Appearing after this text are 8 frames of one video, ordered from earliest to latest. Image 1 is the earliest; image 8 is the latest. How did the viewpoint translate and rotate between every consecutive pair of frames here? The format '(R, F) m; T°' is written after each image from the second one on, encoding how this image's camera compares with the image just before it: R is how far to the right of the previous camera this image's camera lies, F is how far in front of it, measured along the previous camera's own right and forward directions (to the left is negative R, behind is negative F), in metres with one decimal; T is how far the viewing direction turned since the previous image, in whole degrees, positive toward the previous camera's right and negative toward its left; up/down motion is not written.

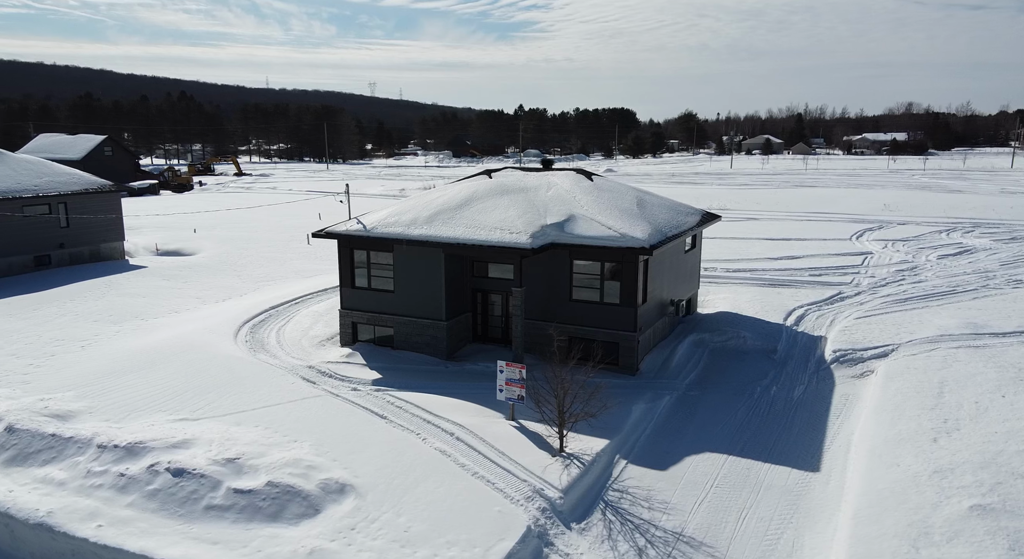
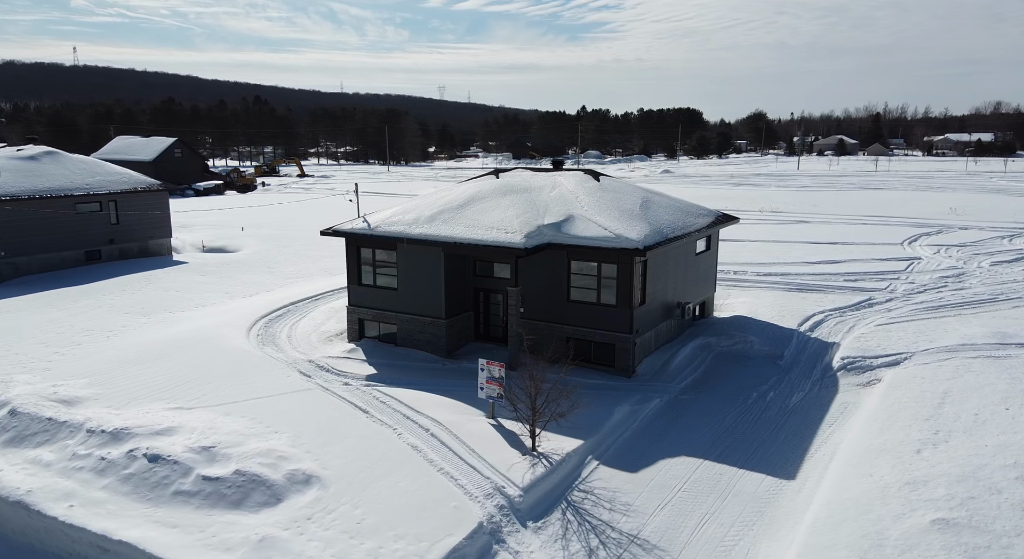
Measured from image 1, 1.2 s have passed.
(+1.6, 0.0) m; -5°
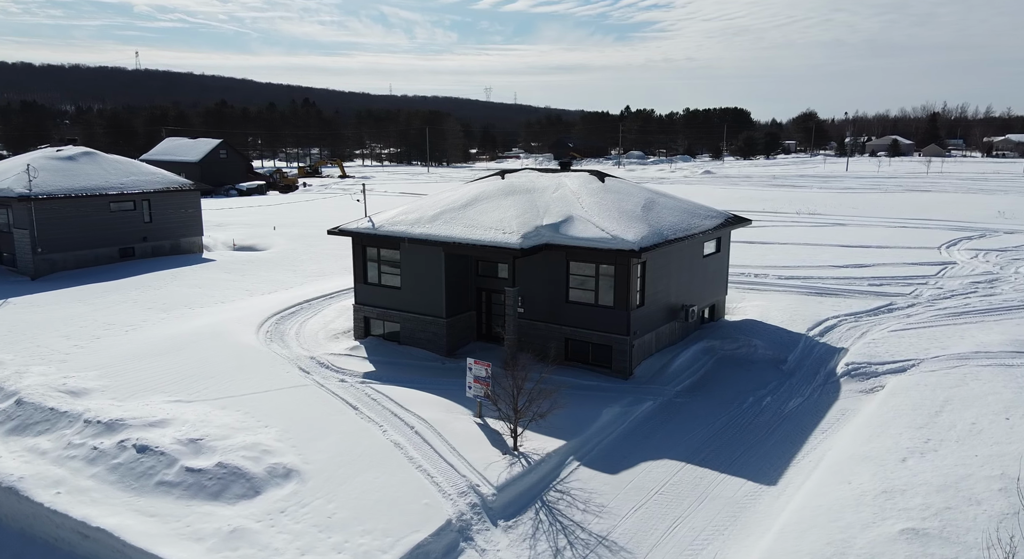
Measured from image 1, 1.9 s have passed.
(+1.1, 0.0) m; -3°
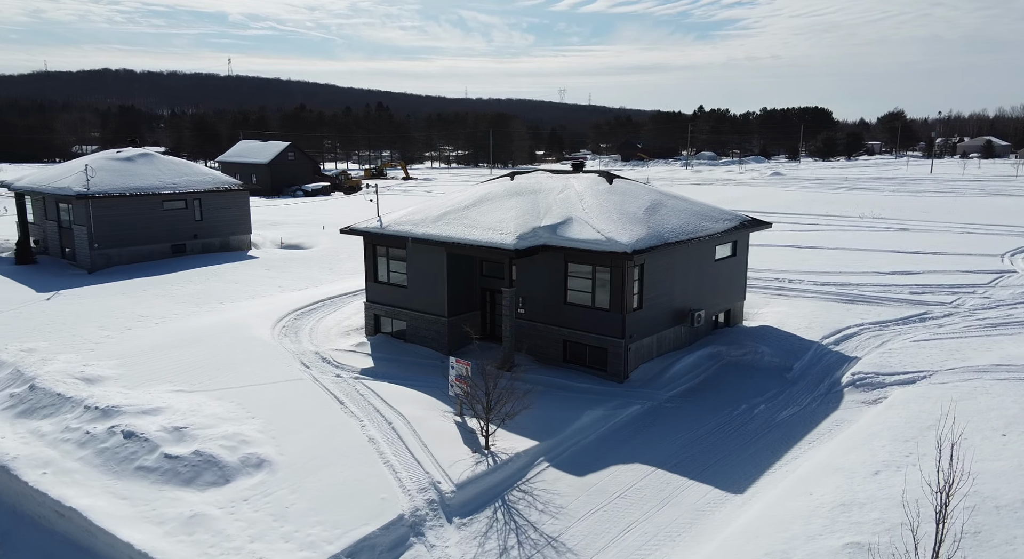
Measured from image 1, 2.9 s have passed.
(+1.7, 0.0) m; -5°
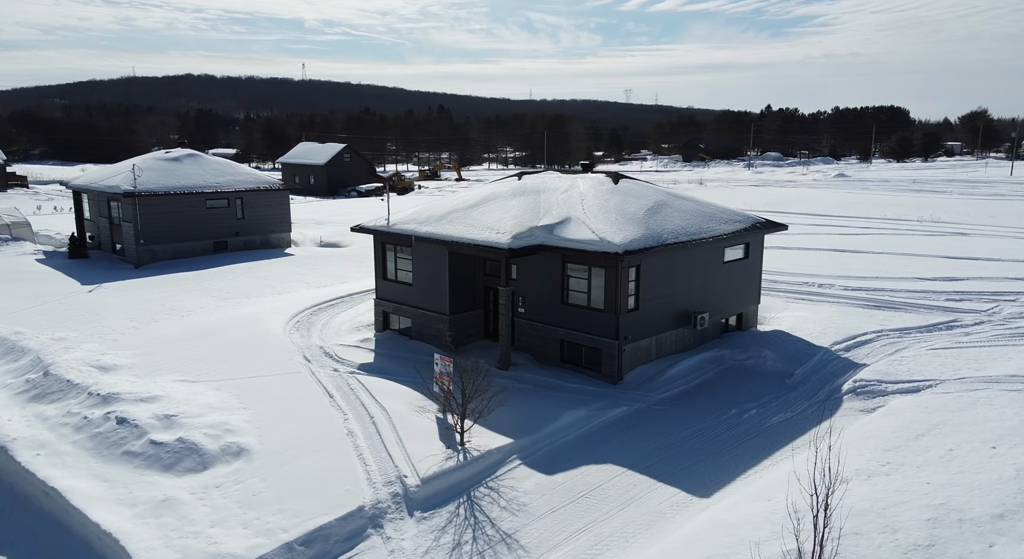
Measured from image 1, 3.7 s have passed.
(+1.5, 0.0) m; -4°
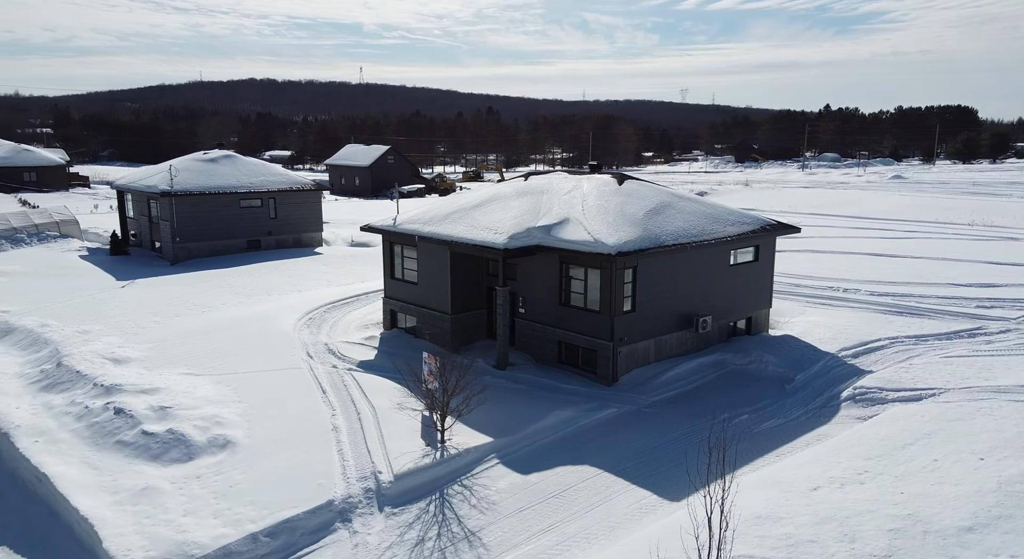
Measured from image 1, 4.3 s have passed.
(+1.2, 0.0) m; -4°
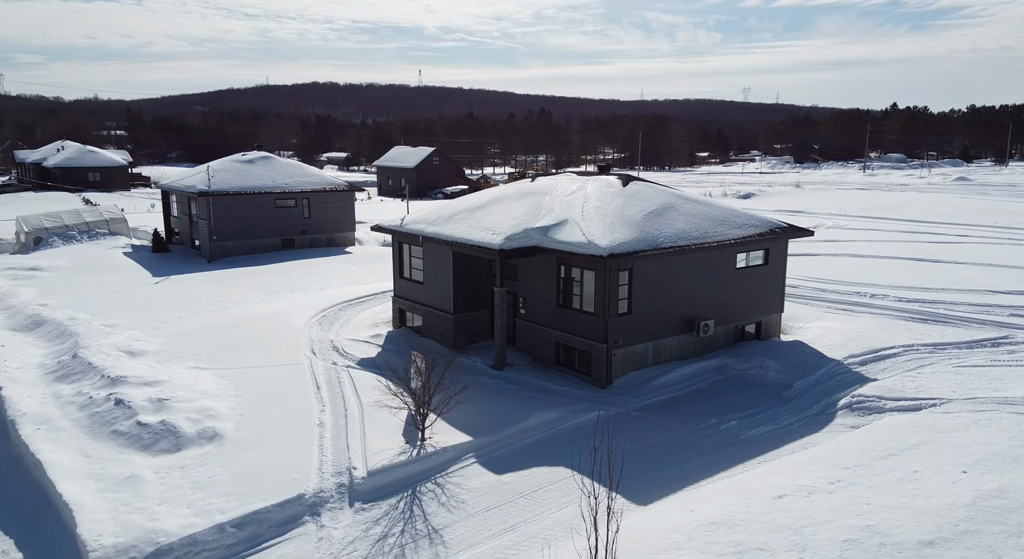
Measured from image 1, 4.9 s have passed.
(+1.3, 0.0) m; -4°
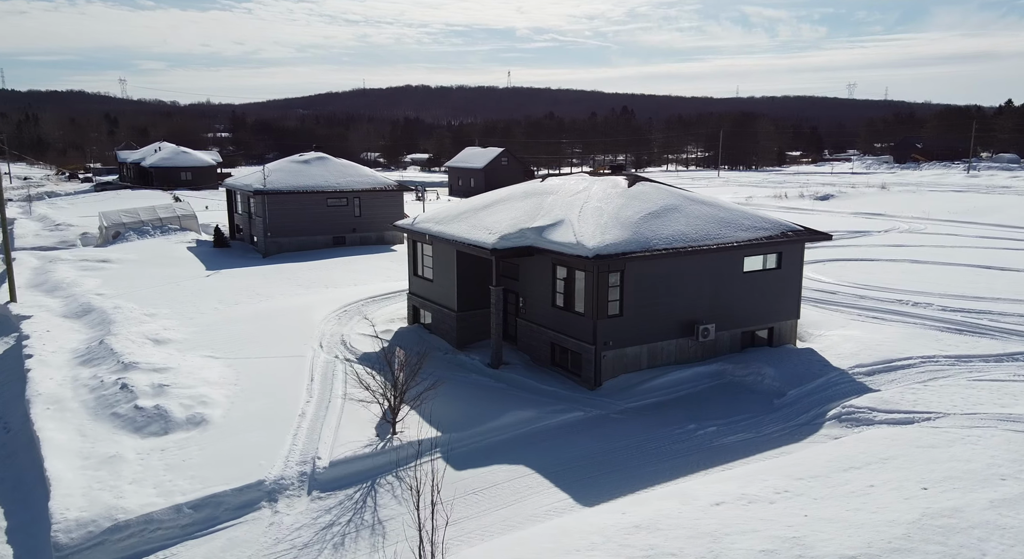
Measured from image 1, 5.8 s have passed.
(+2.1, -0.1) m; -6°
